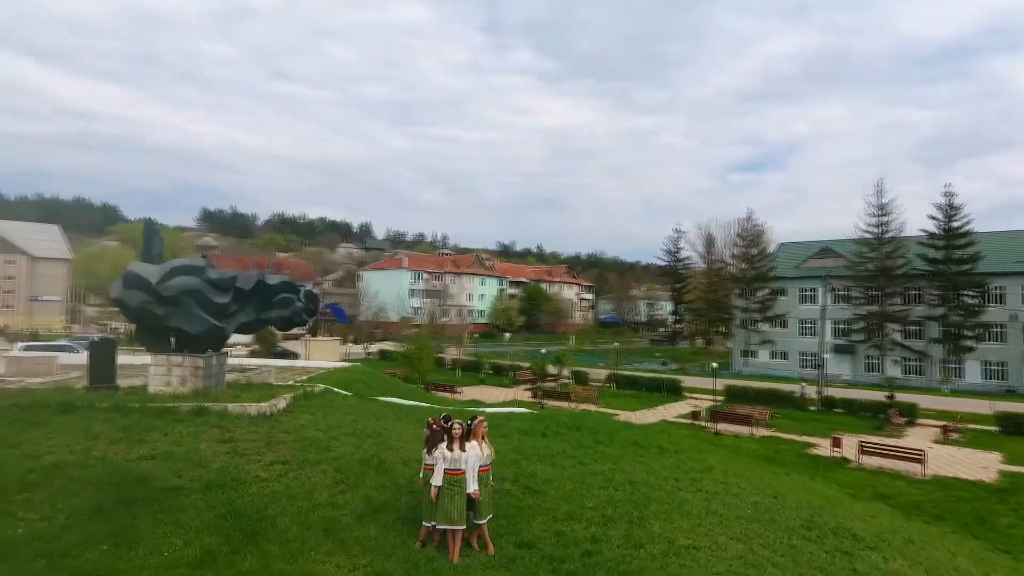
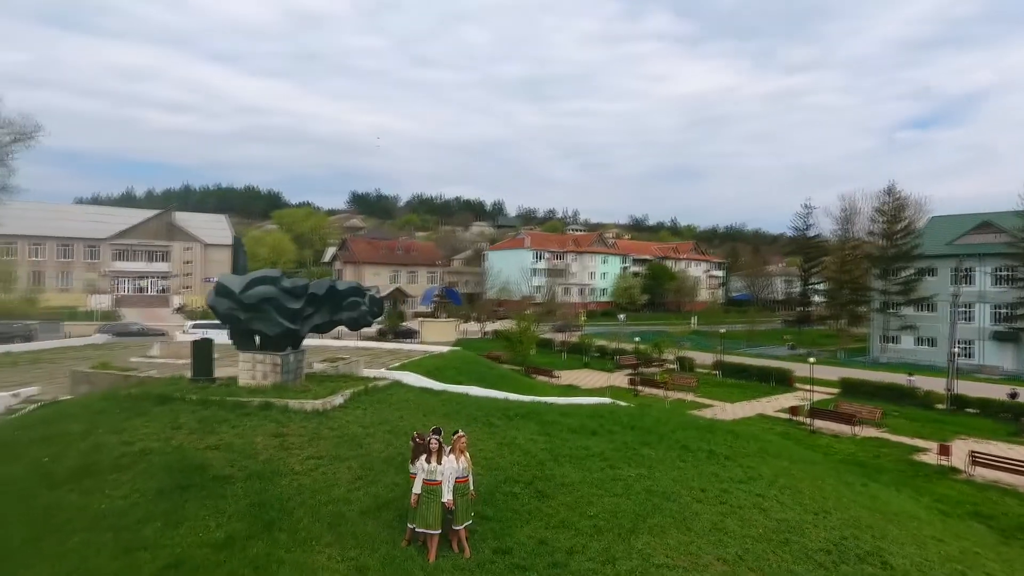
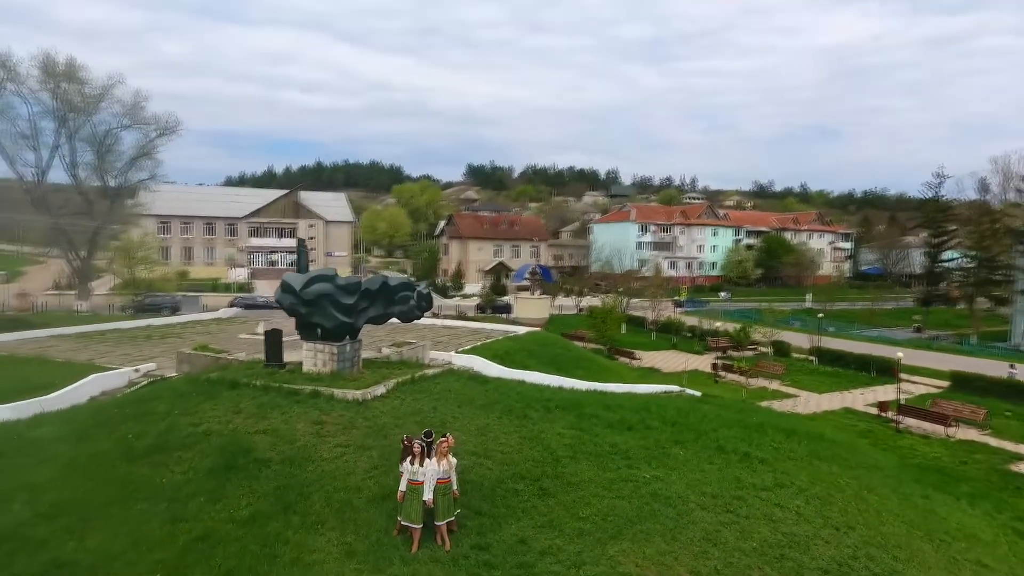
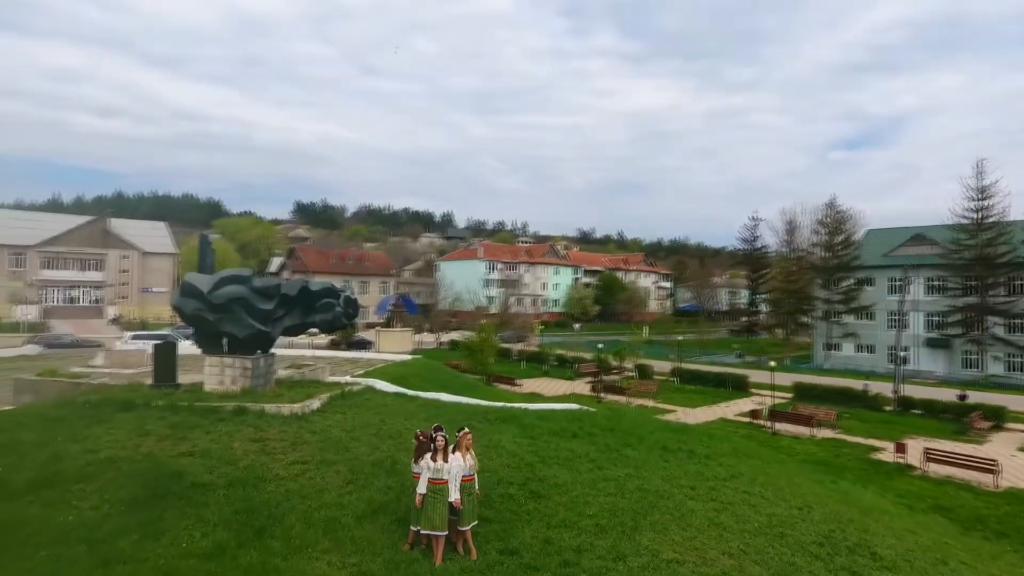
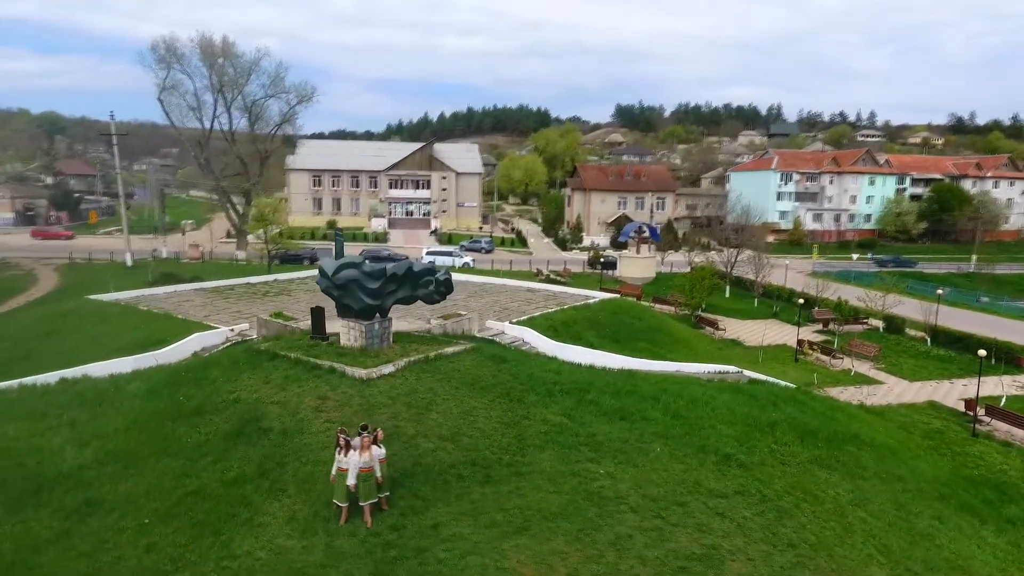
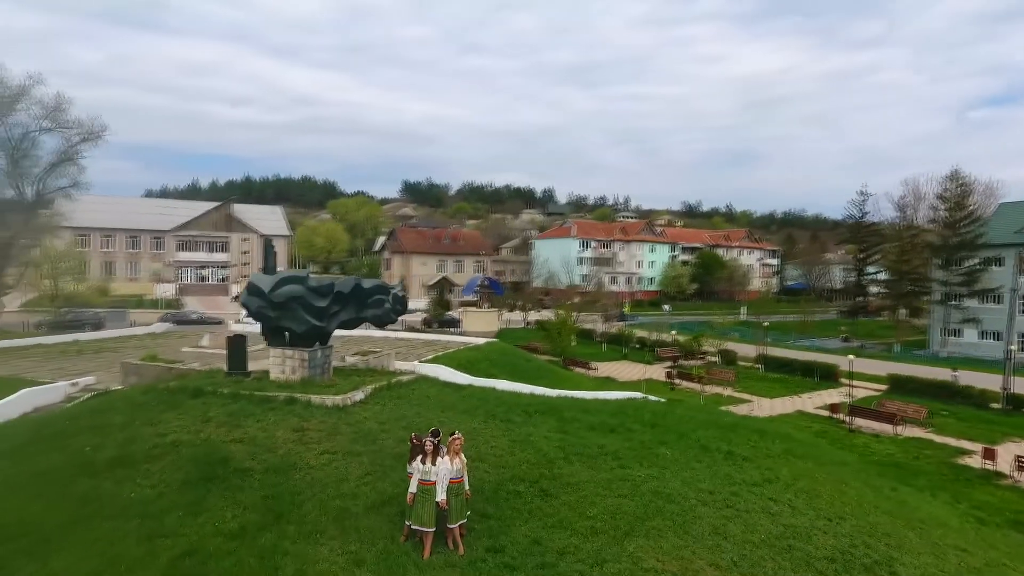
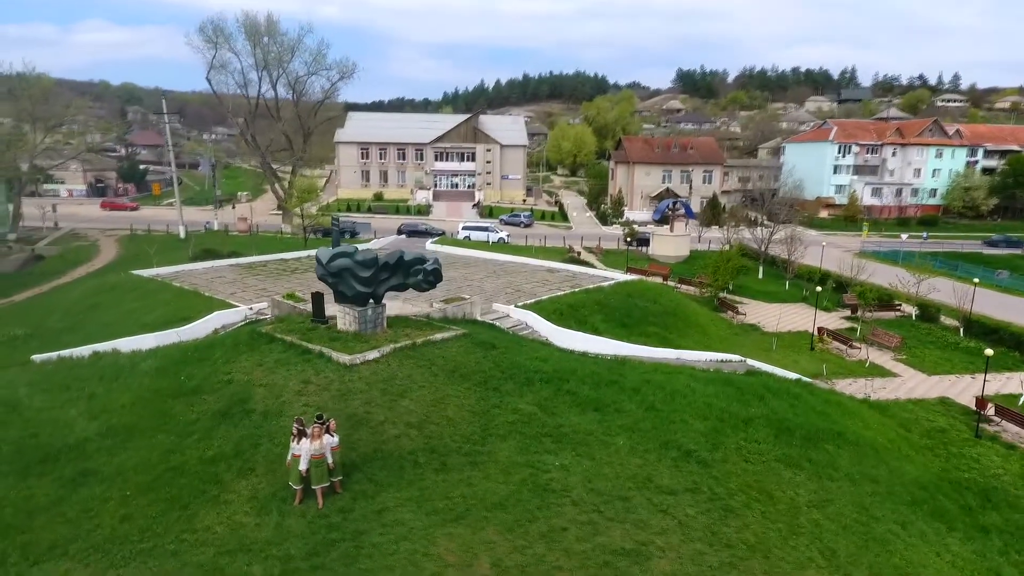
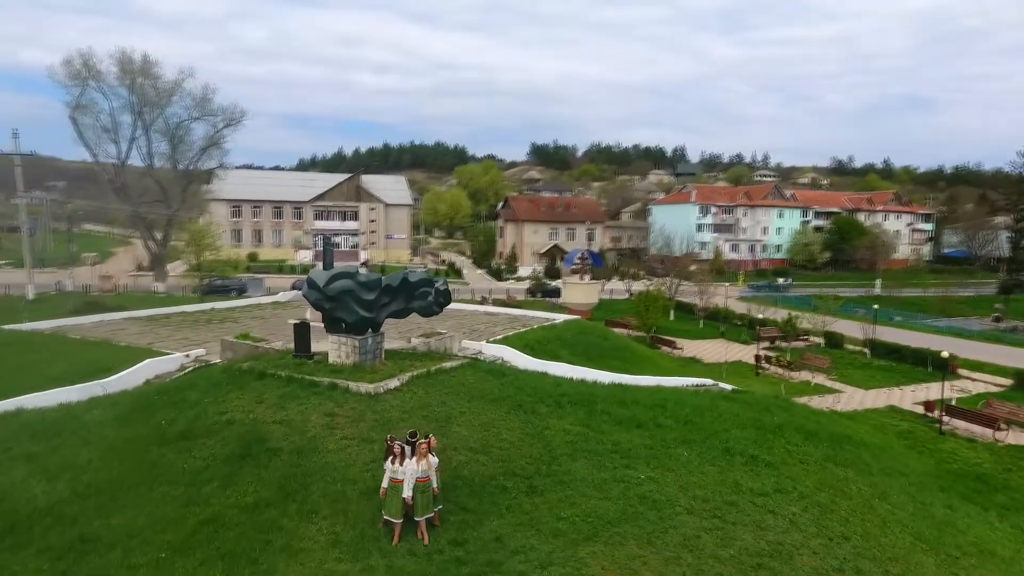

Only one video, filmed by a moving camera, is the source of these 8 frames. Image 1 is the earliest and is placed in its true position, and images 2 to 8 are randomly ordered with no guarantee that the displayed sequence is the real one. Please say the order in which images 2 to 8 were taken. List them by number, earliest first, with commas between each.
4, 2, 6, 3, 8, 5, 7
